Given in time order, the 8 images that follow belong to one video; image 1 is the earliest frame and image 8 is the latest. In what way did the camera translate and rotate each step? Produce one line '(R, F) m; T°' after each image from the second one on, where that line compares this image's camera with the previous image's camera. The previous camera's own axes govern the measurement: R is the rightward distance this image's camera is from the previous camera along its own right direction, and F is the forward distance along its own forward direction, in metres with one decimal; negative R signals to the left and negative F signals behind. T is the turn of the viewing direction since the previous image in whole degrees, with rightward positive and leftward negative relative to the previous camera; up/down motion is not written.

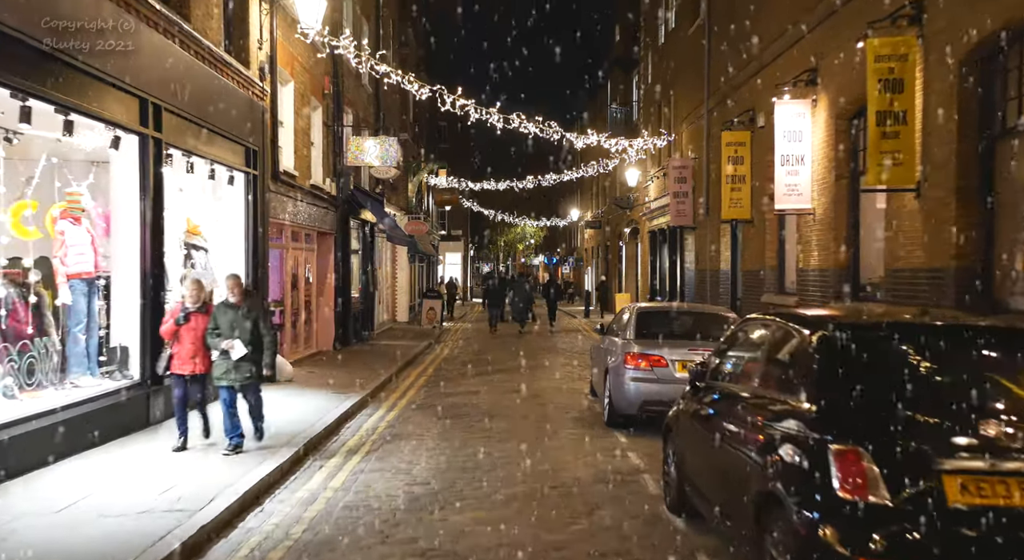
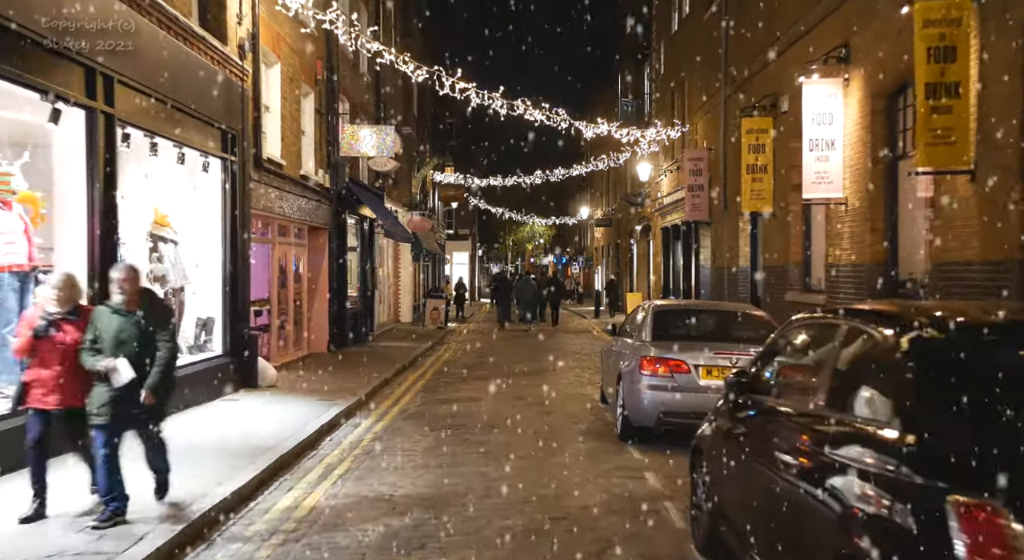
(+0.1, +1.2) m; -1°
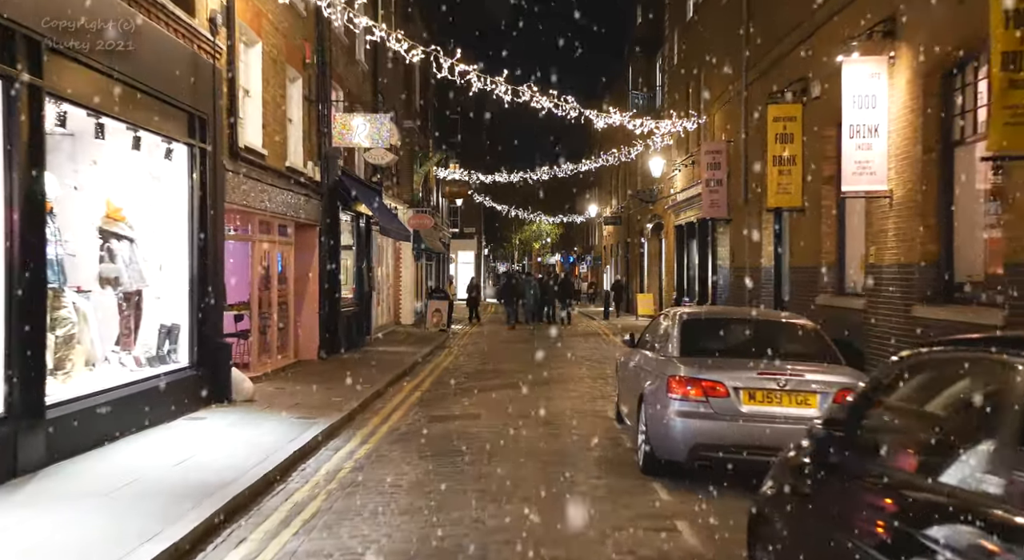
(0.0, +1.4) m; 0°
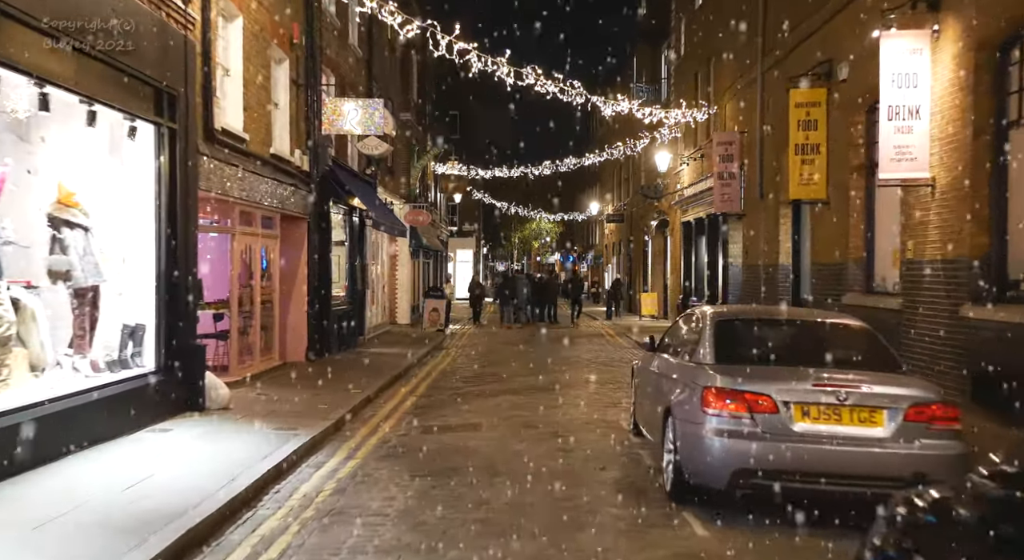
(-0.1, +1.1) m; 0°
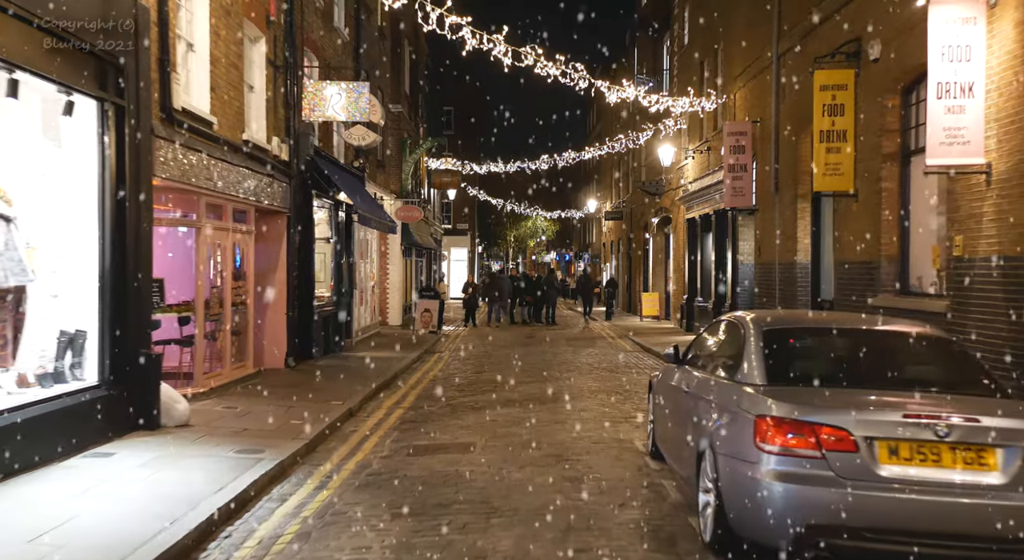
(0.0, +1.3) m; 0°
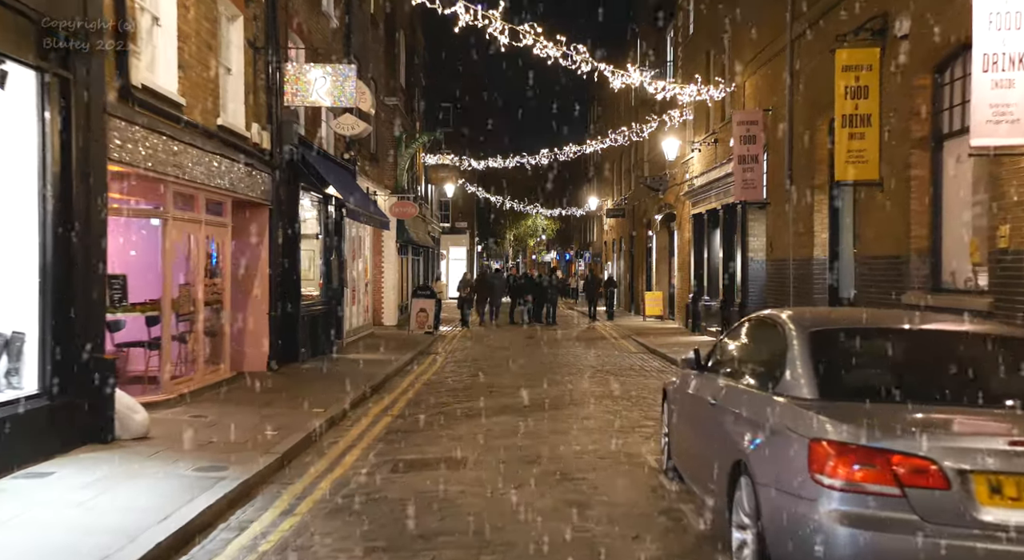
(0.0, +1.0) m; 0°
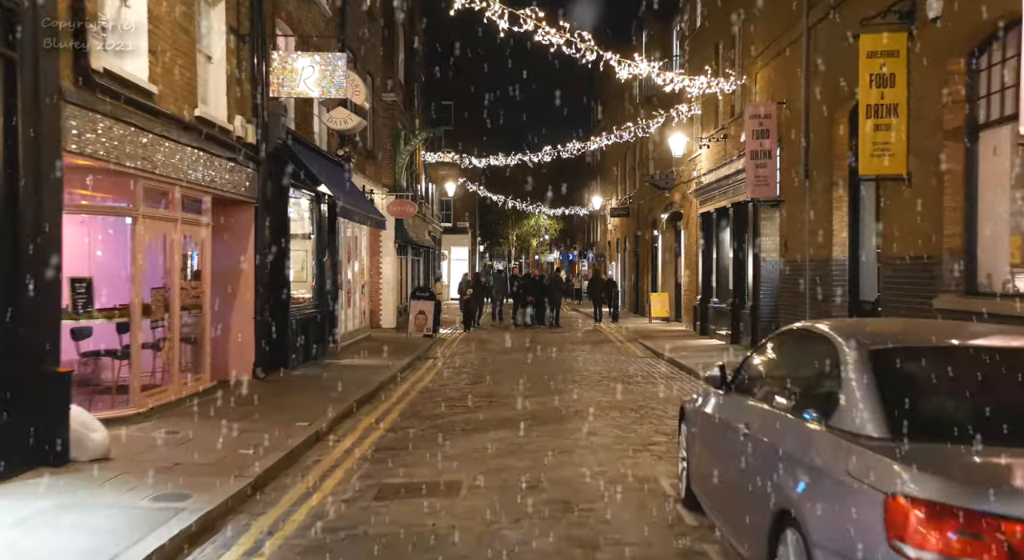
(0.0, +0.9) m; 0°
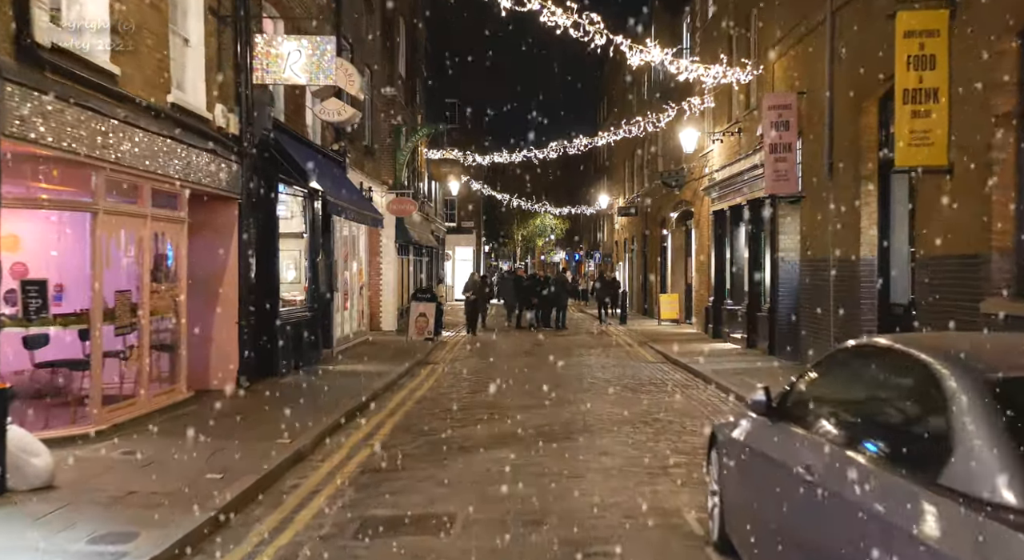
(0.0, +1.0) m; 0°
